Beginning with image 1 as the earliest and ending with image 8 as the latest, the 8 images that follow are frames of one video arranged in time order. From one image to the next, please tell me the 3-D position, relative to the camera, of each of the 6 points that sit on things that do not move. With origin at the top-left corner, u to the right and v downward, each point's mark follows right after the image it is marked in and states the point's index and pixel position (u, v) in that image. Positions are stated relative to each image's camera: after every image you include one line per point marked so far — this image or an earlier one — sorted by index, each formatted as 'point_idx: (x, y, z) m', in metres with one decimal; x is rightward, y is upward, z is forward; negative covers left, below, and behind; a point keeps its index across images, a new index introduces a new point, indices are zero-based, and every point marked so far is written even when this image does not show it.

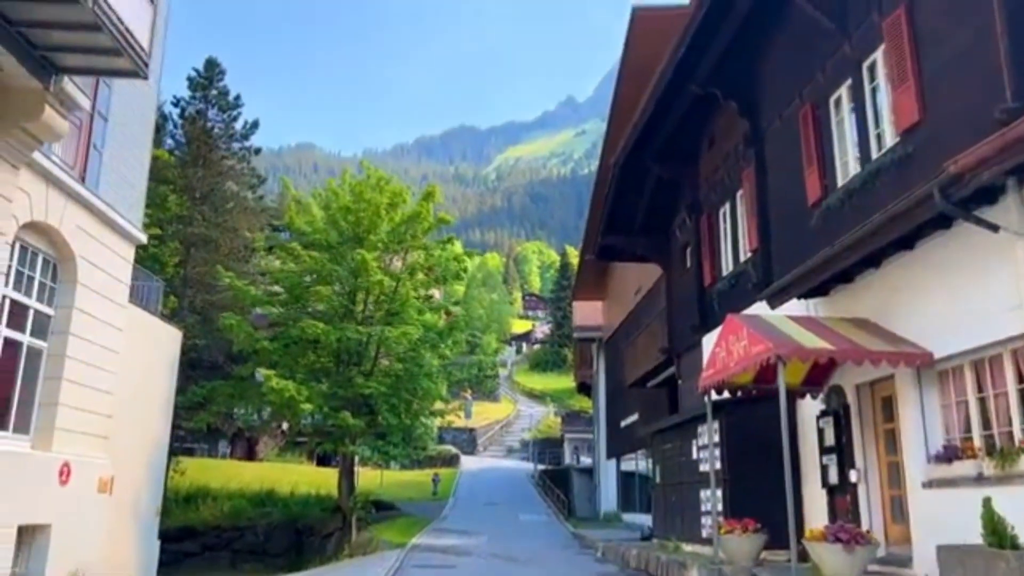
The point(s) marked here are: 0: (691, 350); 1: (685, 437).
0: (+3.8, -1.3, +17.0) m
1: (+2.9, -2.5, +13.5) m
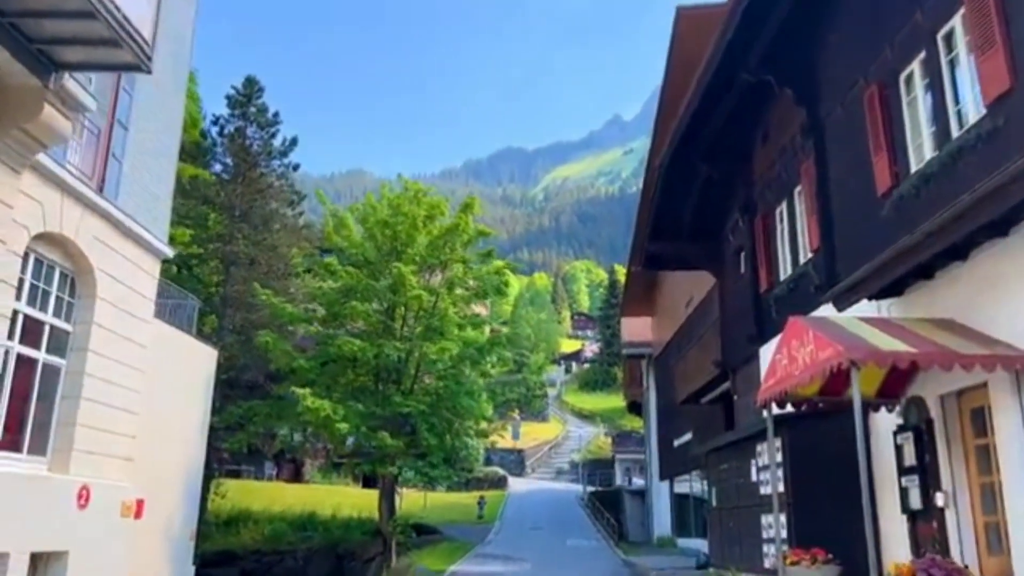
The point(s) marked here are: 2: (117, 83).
0: (+4.6, -1.5, +15.8) m
1: (+3.5, -2.5, +12.3) m
2: (-6.5, +3.4, +13.5) m
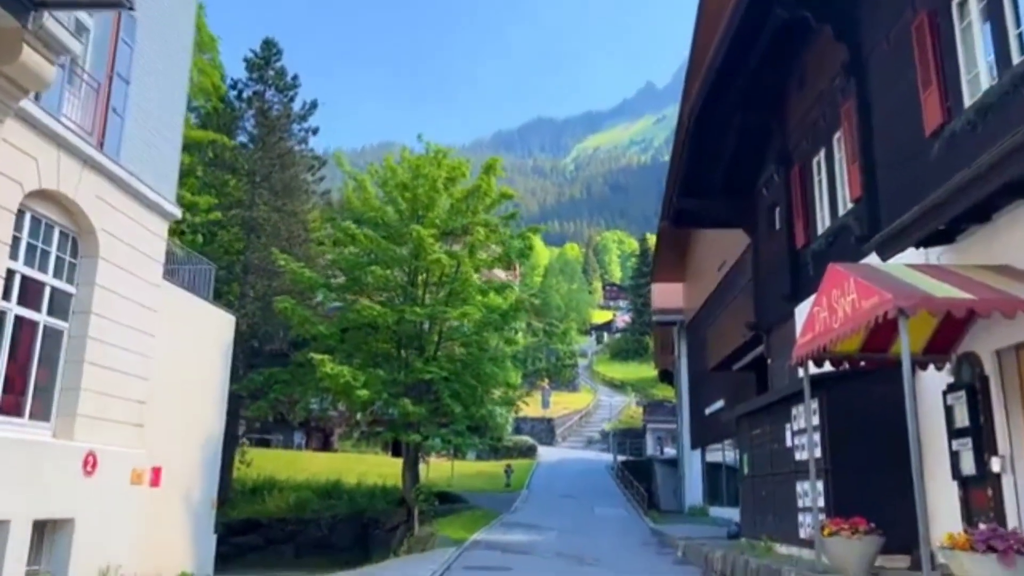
0: (+5.0, -0.7, +15.0) m
1: (+3.8, -1.9, +11.5) m
2: (-6.3, +4.0, +12.9) m
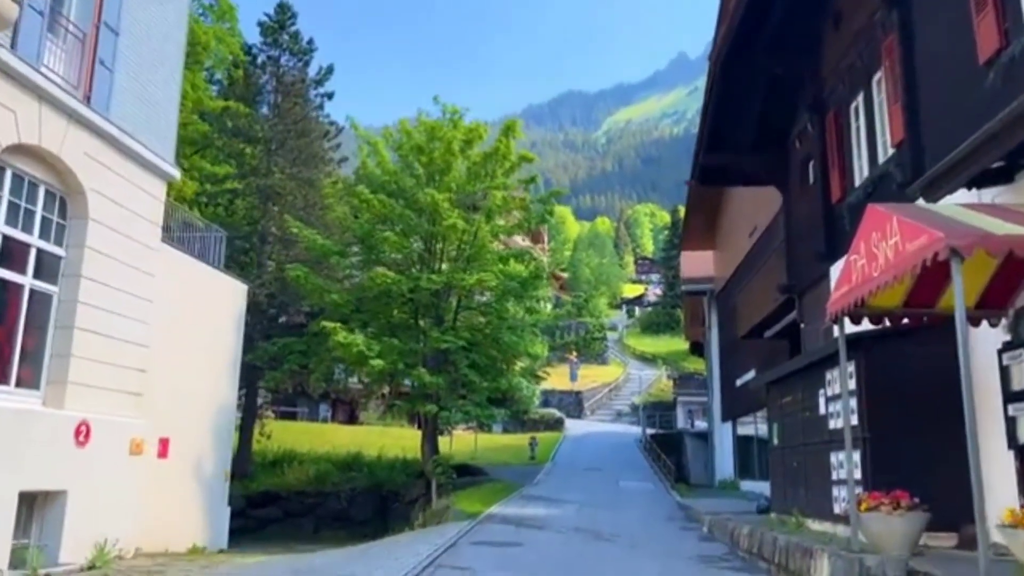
0: (+5.2, 0.0, +14.0) m
1: (+3.9, -1.3, +10.6) m
2: (-6.1, +4.6, +12.2) m
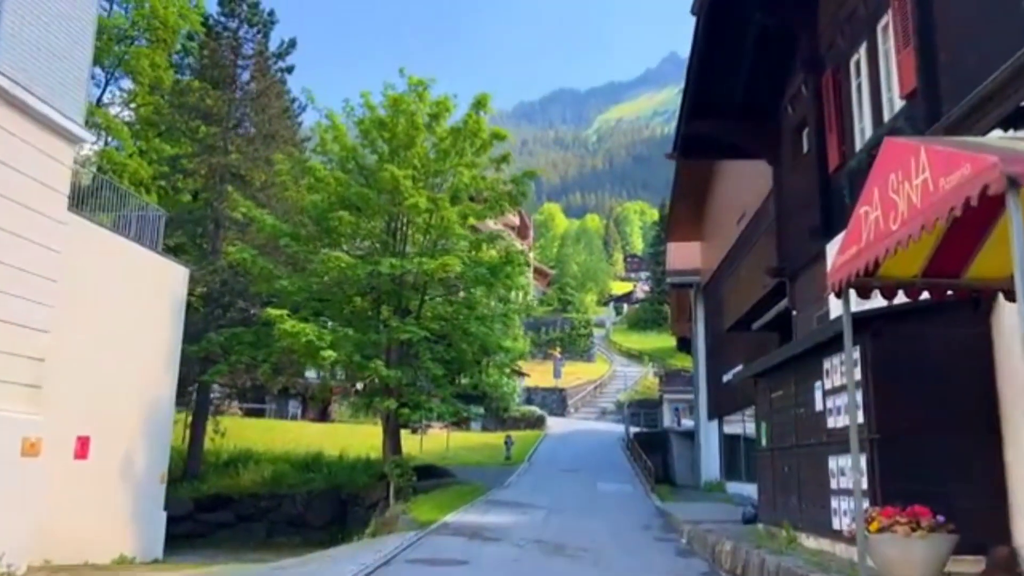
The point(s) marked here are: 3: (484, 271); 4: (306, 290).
0: (+4.6, +0.3, +12.4) m
1: (+3.3, -1.0, +9.0) m
2: (-6.8, +4.9, +10.5) m
3: (-0.7, +0.4, +19.8) m
4: (-4.9, -0.1, +19.4) m
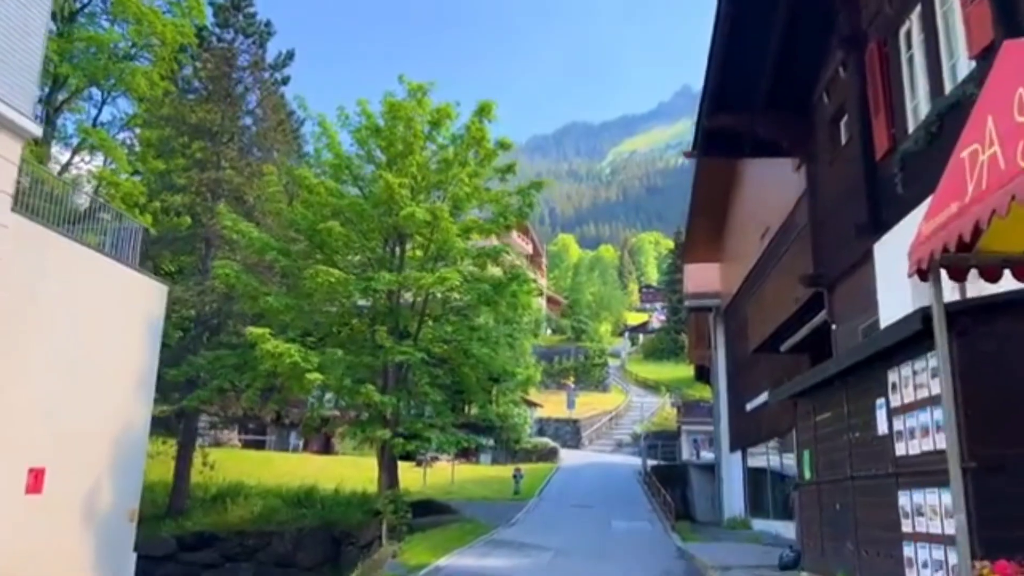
0: (+4.6, +0.2, +10.8) m
1: (+3.2, -1.0, +7.4) m
2: (-6.8, +4.8, +9.3) m
3: (-0.5, 0.0, +18.3) m
4: (-4.8, -0.5, +18.0) m
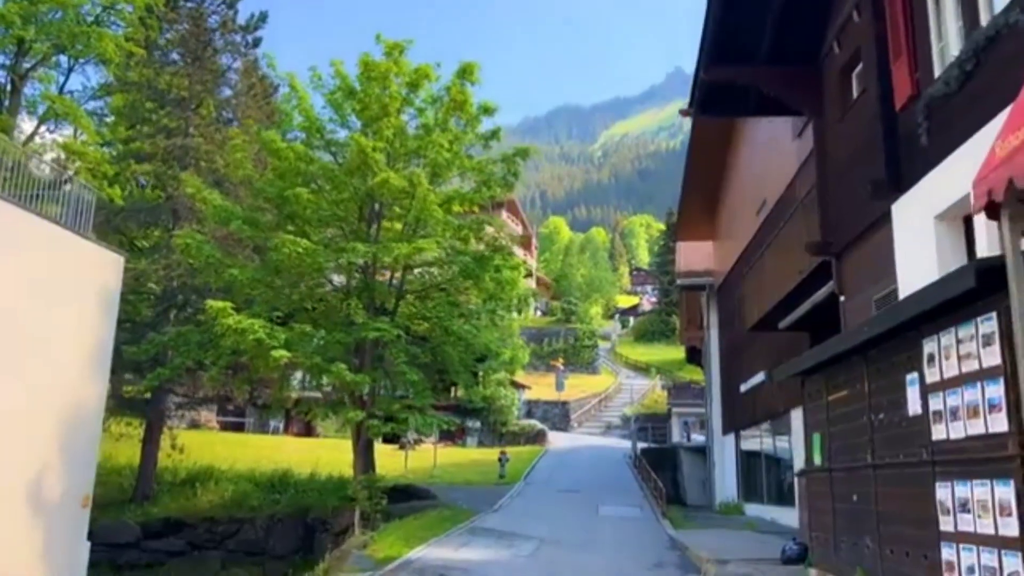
0: (+4.3, +0.6, +9.8) m
1: (+3.0, -0.6, +6.3) m
2: (-7.1, +5.2, +8.0) m
3: (-0.9, +0.6, +17.2) m
4: (-5.1, +0.1, +16.8) m
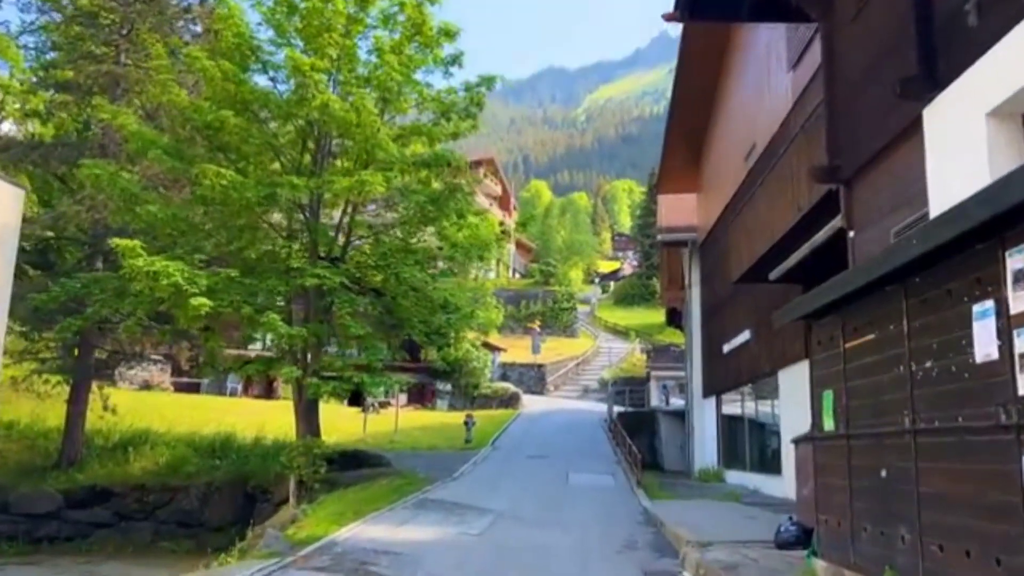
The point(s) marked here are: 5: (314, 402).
0: (+3.7, +1.3, +8.0) m
1: (+2.4, -0.1, +4.6) m
2: (-7.6, +5.9, +5.8) m
3: (-1.6, +1.6, +15.3) m
4: (-5.9, +1.2, +14.8) m
5: (-3.8, -2.2, +15.7) m
